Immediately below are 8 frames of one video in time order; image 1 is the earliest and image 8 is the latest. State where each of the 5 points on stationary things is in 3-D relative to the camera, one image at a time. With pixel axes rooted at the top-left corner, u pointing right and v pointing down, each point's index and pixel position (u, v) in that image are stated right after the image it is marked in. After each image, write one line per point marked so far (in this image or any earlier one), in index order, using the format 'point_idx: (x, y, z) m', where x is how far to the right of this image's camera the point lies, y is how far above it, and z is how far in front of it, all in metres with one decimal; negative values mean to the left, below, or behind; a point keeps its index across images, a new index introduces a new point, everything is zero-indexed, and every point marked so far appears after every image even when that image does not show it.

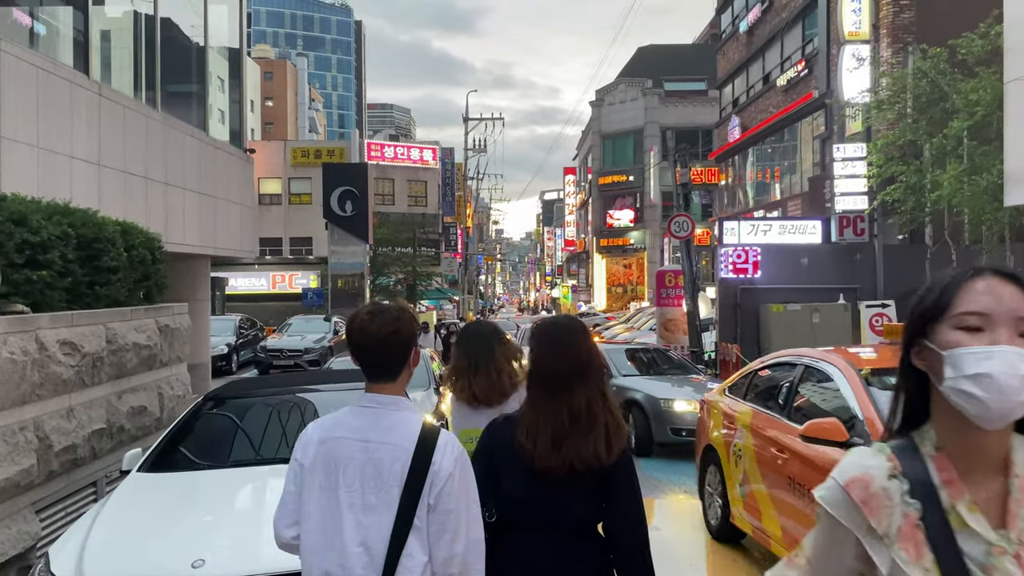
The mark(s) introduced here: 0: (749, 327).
0: (+5.1, -0.8, +18.1) m
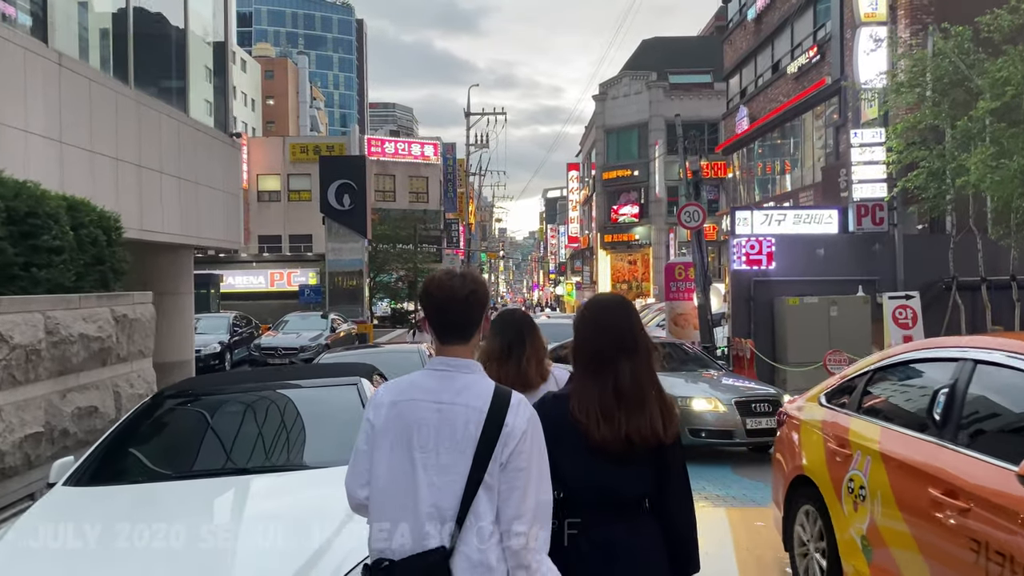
0: (+5.1, -0.7, +17.3) m
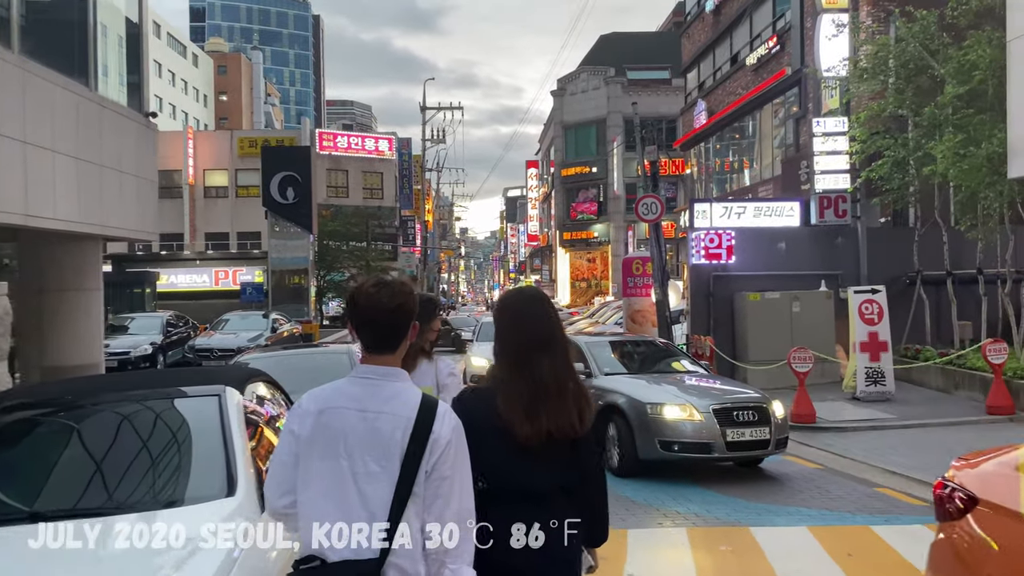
0: (+4.1, -0.6, +16.6) m
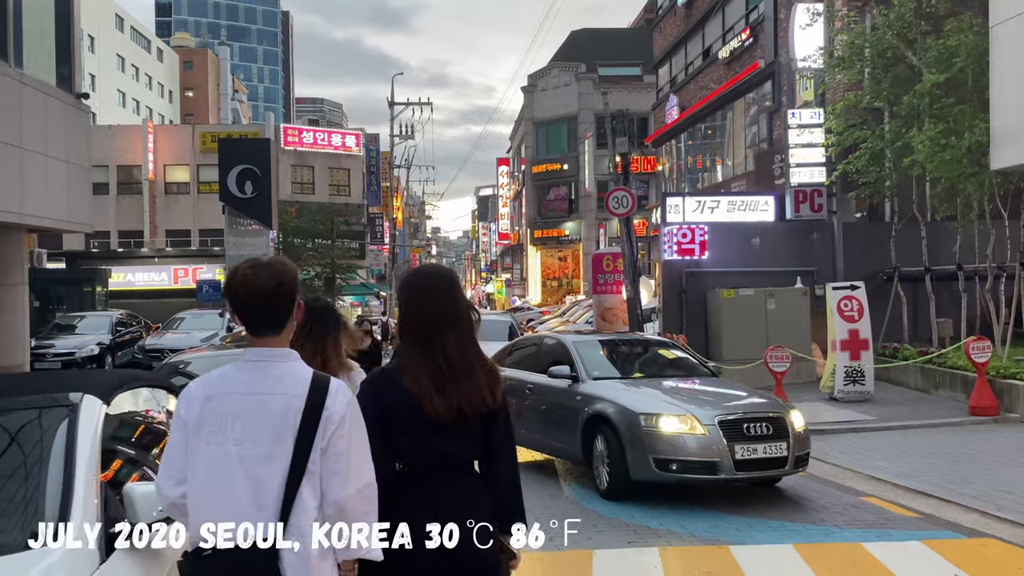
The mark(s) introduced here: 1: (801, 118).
0: (+3.5, -0.5, +16.0) m
1: (+5.7, +3.4, +16.6) m
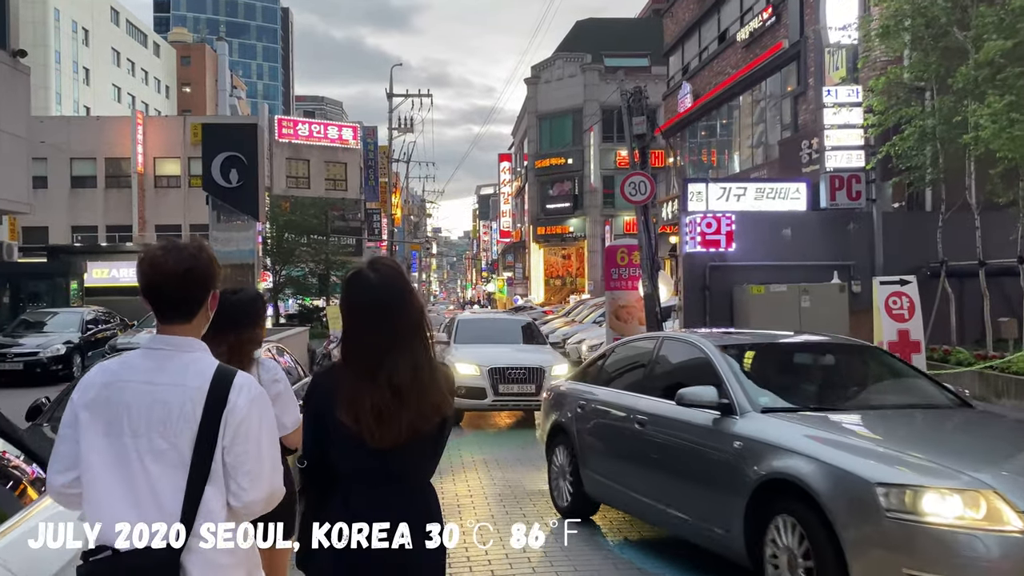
0: (+3.6, -0.4, +14.5) m
1: (+5.8, +3.4, +15.1) m
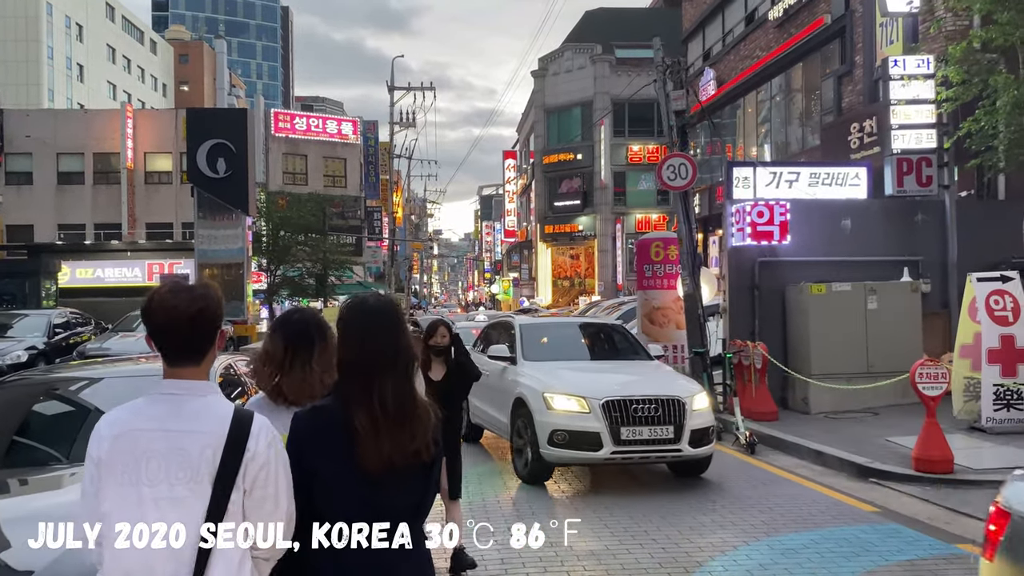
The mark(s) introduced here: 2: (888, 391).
0: (+3.9, -0.4, +12.6) m
1: (+6.1, +3.4, +13.2) m
2: (+5.3, -1.5, +12.0) m
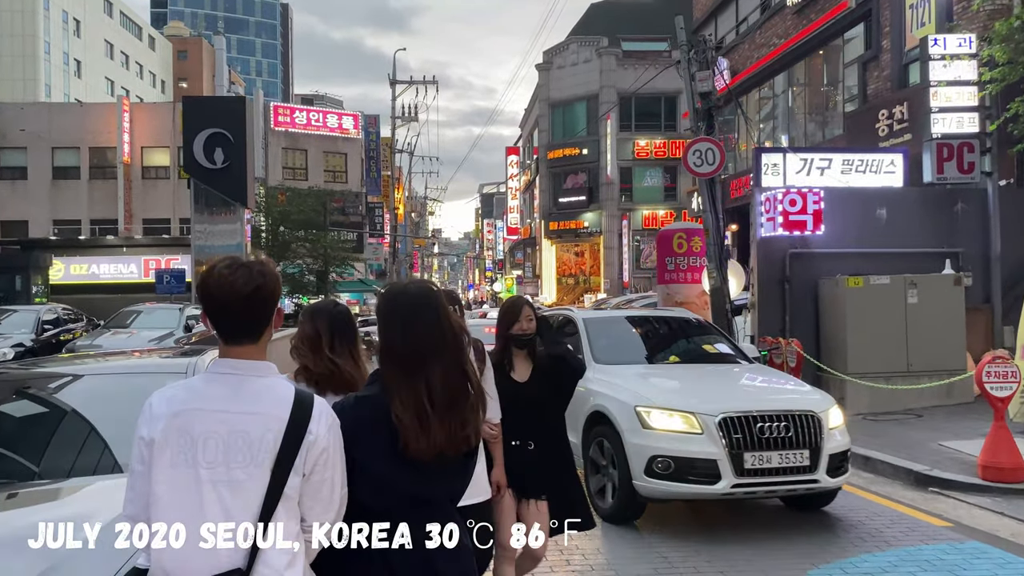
0: (+4.1, -0.3, +11.9) m
1: (+6.3, +3.5, +12.4) m
2: (+5.5, -1.4, +11.2) m
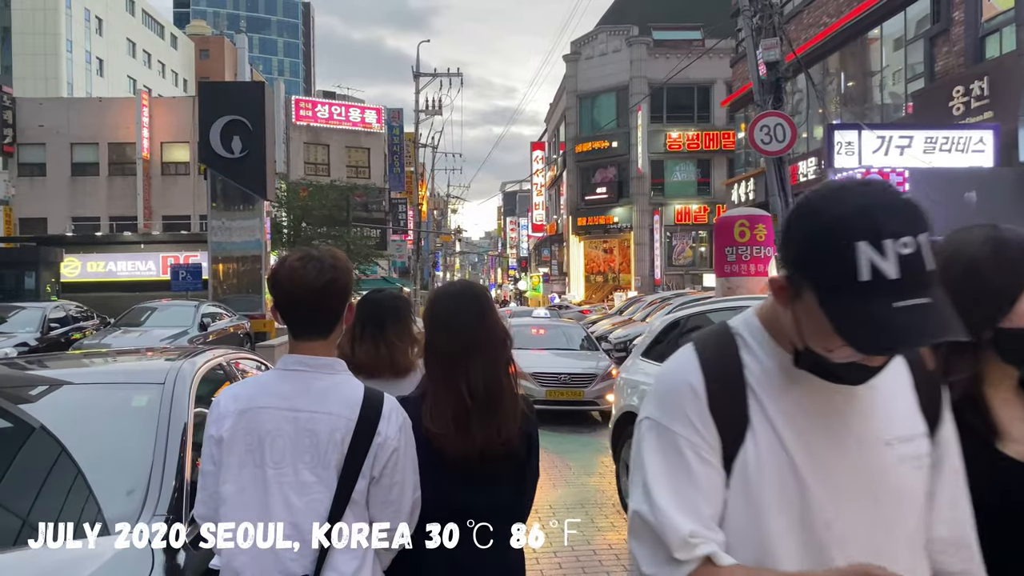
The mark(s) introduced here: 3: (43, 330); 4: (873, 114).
0: (+4.7, -0.2, +10.6) m
1: (+6.9, +3.6, +11.1) m
2: (+6.1, -1.3, +9.9) m
3: (-8.2, -0.7, +14.7) m
4: (+8.0, +4.0, +19.2) m
